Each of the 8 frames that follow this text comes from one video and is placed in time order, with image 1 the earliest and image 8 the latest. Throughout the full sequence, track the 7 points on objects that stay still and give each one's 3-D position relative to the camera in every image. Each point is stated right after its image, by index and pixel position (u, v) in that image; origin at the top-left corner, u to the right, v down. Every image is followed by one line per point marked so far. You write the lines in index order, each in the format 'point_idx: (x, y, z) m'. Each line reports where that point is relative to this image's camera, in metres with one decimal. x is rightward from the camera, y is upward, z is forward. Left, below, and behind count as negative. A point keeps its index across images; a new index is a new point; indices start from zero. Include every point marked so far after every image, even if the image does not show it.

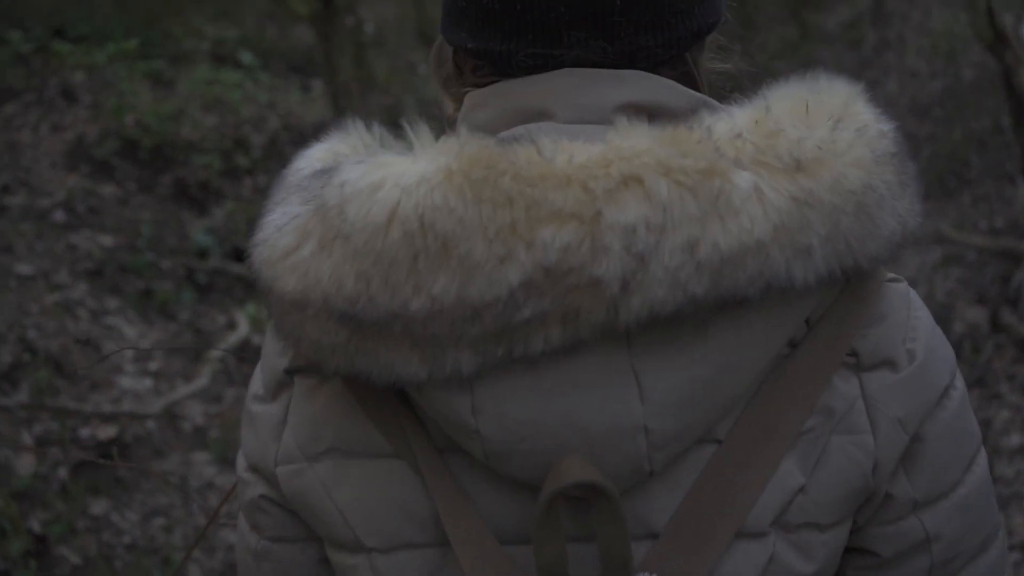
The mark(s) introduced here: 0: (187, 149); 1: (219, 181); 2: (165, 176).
0: (-1.5, +0.6, +4.7) m
1: (-1.3, +0.5, +4.6) m
2: (-1.5, +0.5, +4.5) m
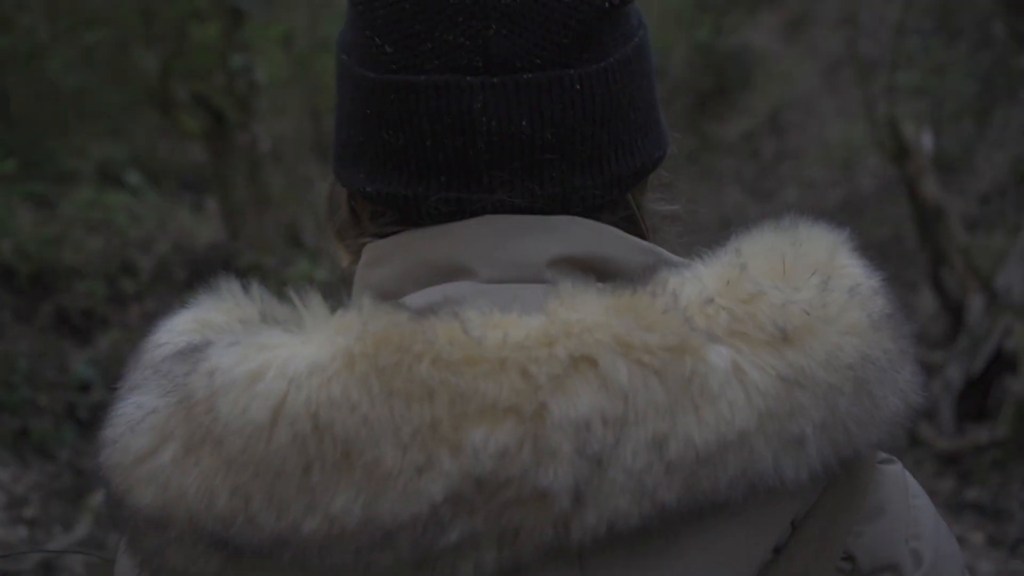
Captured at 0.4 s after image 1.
0: (-1.9, +0.1, +4.4) m
1: (-1.7, -0.1, +4.3) m
2: (-1.9, -0.1, +4.1) m
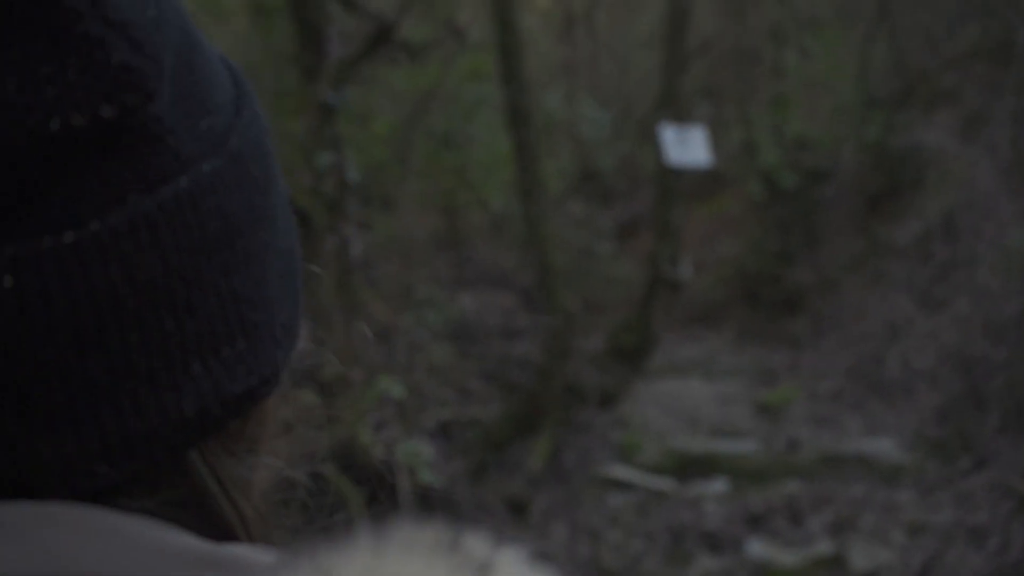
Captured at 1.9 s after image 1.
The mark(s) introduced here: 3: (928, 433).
0: (-1.6, -0.4, +4.3) m
1: (-1.5, -0.6, +4.2) m
2: (-1.7, -0.5, +4.1) m
3: (+3.8, -1.3, +9.1) m
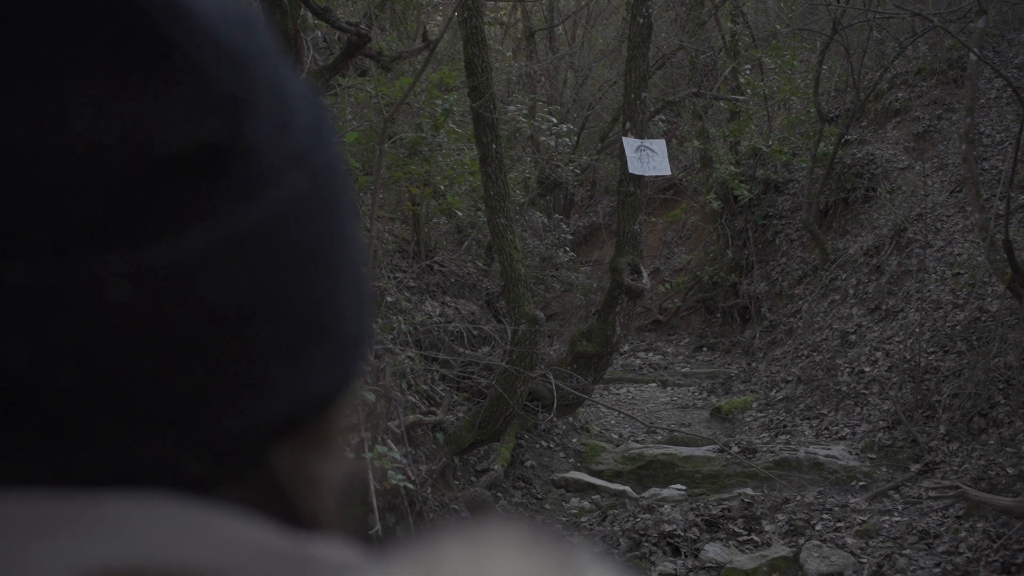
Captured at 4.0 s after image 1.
0: (-1.7, -0.4, +4.4) m
1: (-1.6, -0.6, +4.2) m
2: (-1.8, -0.5, +4.1) m
3: (+3.4, -1.4, +9.4) m
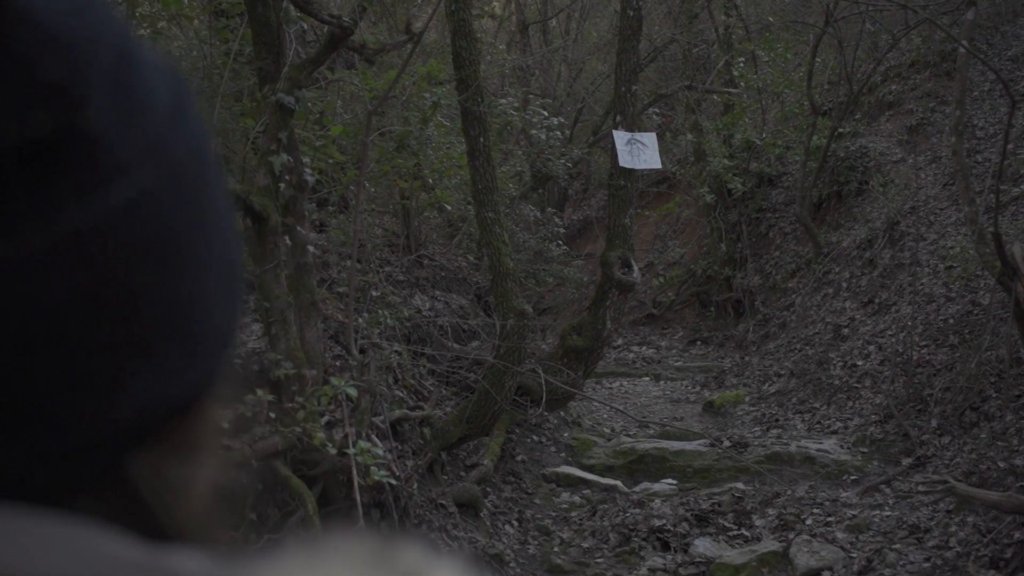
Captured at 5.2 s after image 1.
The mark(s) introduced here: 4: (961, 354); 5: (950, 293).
0: (-1.8, -0.4, +4.3) m
1: (-1.6, -0.5, +4.2) m
2: (-1.9, -0.5, +4.1) m
3: (+3.3, -1.3, +9.4) m
4: (+4.1, -0.6, +9.2) m
5: (+4.4, 0.0, +10.1) m
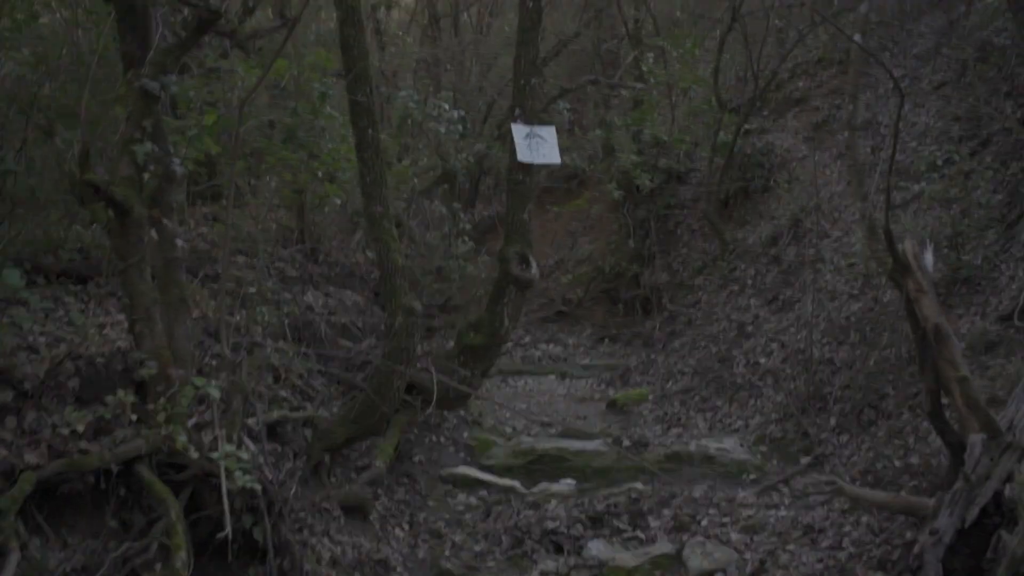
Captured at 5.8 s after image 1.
0: (-2.4, -0.4, +3.9) m
1: (-2.2, -0.5, +3.8) m
2: (-2.4, -0.5, +3.7) m
3: (+2.4, -1.3, +9.3) m
4: (+3.2, -0.6, +9.2) m
5: (+3.4, 0.0, +10.1) m
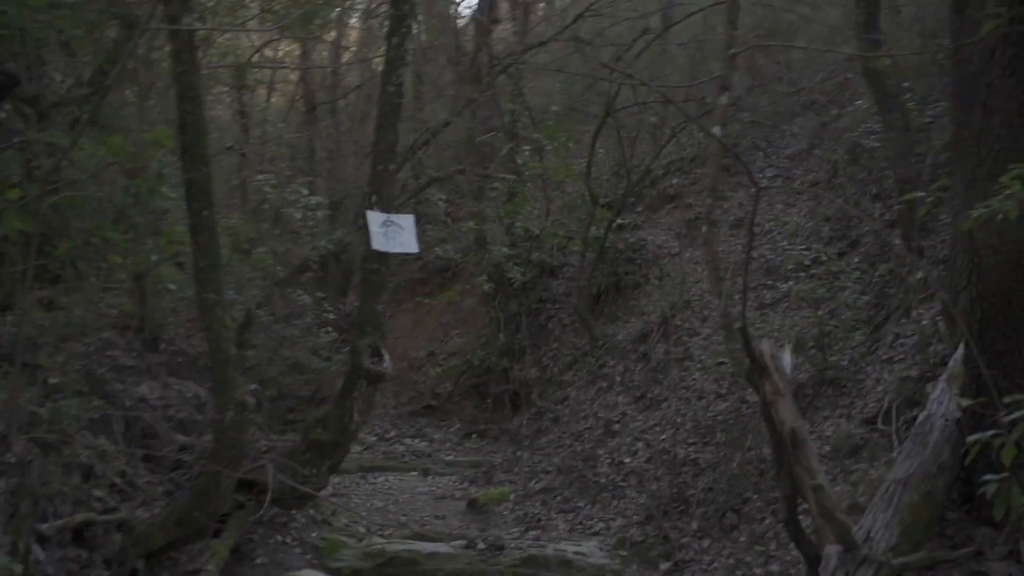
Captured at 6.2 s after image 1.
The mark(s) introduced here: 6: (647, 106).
0: (-3.1, -0.7, +3.3) m
1: (-2.9, -0.8, +3.2) m
2: (-3.1, -0.7, +3.0) m
3: (+1.0, -2.2, +9.0) m
4: (+1.8, -1.5, +9.0) m
5: (+2.0, -1.0, +10.0) m
6: (+1.5, +2.1, +11.4) m
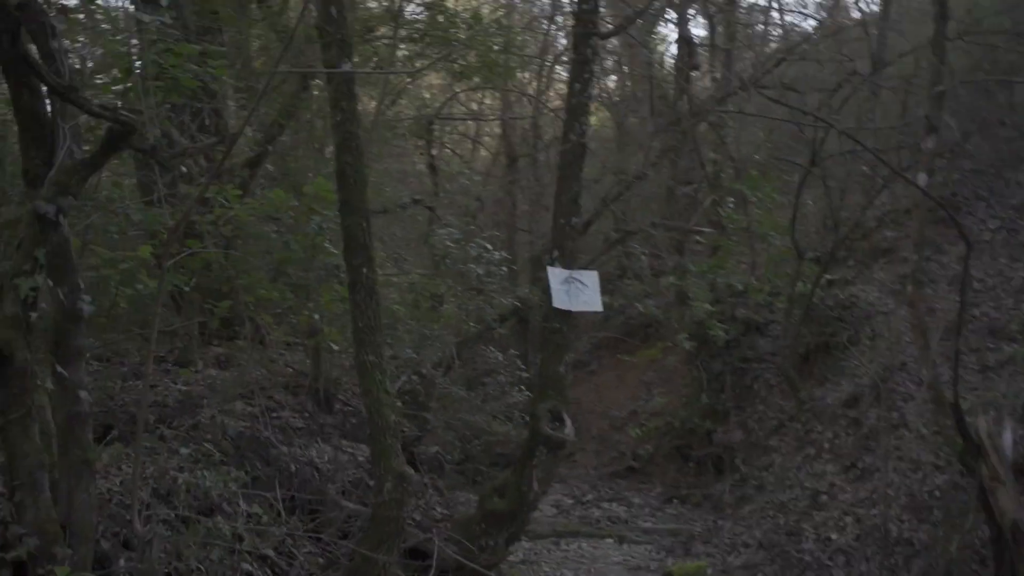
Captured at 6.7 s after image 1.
0: (-2.8, -1.0, +3.5) m
1: (-2.6, -1.1, +3.3) m
2: (-2.8, -1.0, +3.3) m
3: (+2.6, -2.7, +8.1) m
4: (+3.4, -2.0, +8.0) m
5: (+3.7, -1.5, +8.9) m
6: (+3.5, +1.5, +10.5) m
